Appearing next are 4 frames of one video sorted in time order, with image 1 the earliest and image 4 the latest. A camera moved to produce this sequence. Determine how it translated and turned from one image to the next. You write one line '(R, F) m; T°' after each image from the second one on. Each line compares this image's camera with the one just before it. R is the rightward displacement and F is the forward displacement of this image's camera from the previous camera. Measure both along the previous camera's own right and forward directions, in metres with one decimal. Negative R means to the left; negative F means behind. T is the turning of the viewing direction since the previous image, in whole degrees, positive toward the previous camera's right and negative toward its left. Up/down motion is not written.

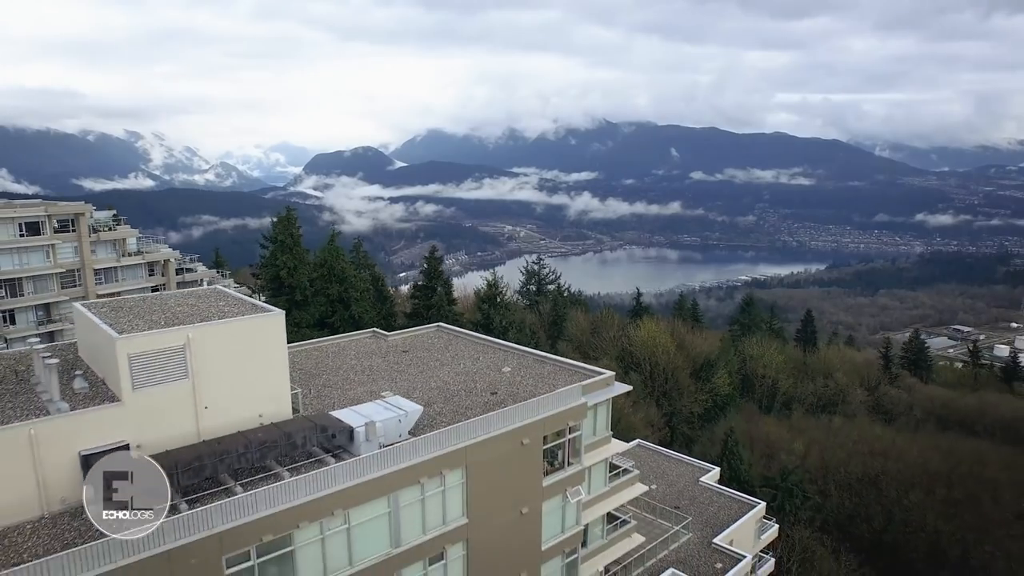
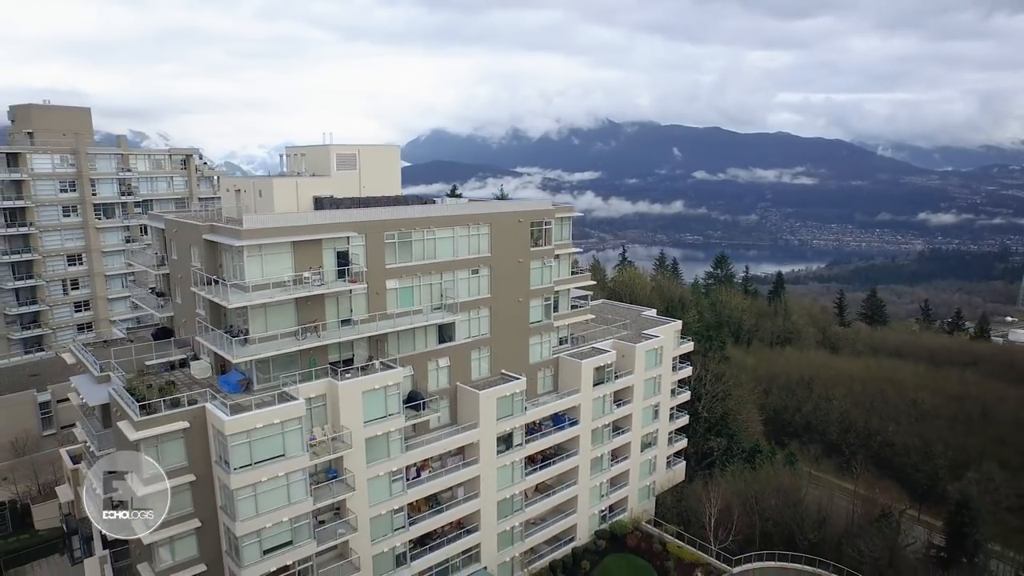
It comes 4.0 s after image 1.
(+0.1, -16.2) m; 0°
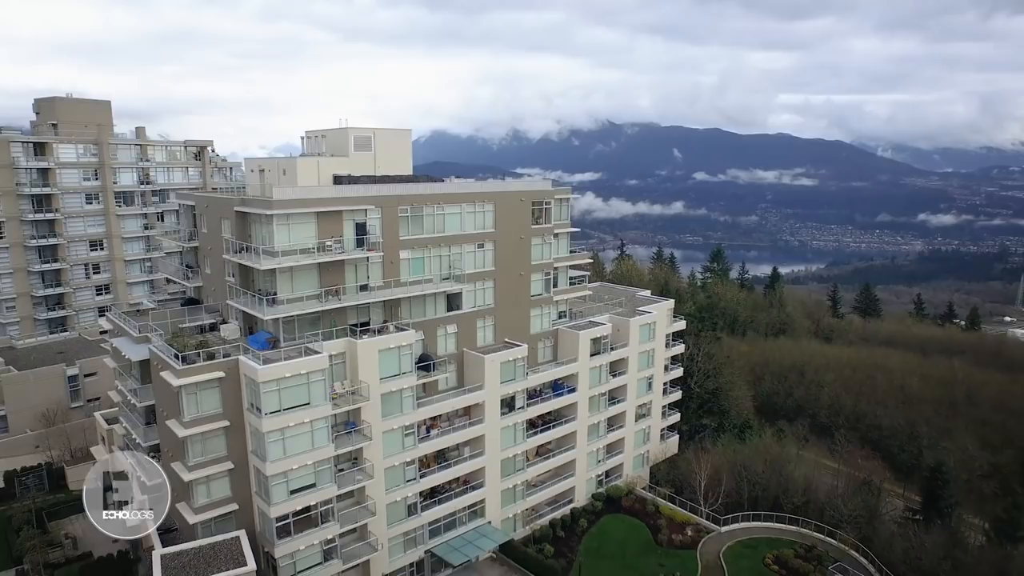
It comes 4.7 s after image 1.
(-0.1, -2.7) m; 0°
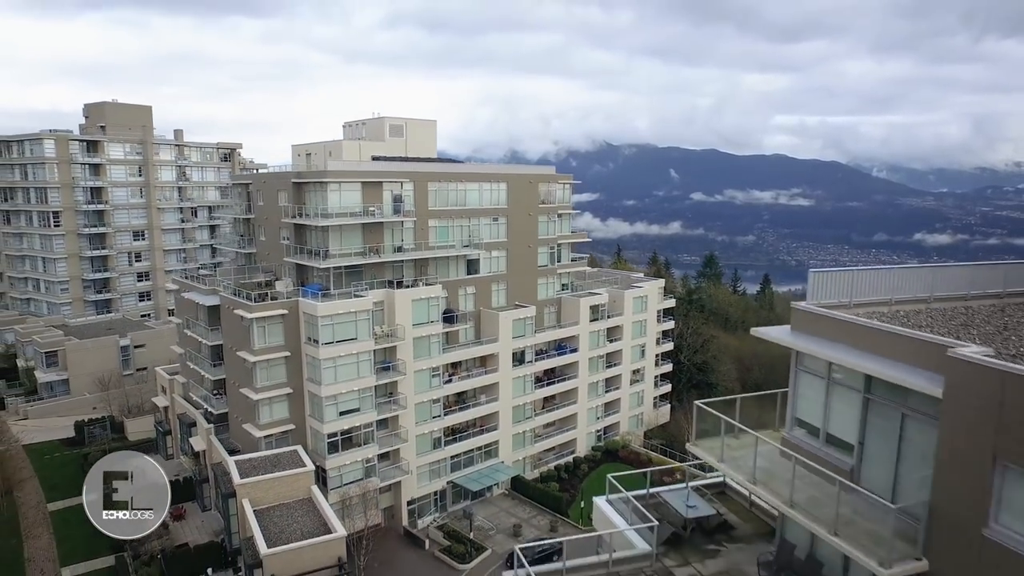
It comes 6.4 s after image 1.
(-0.7, -5.7) m; 0°
